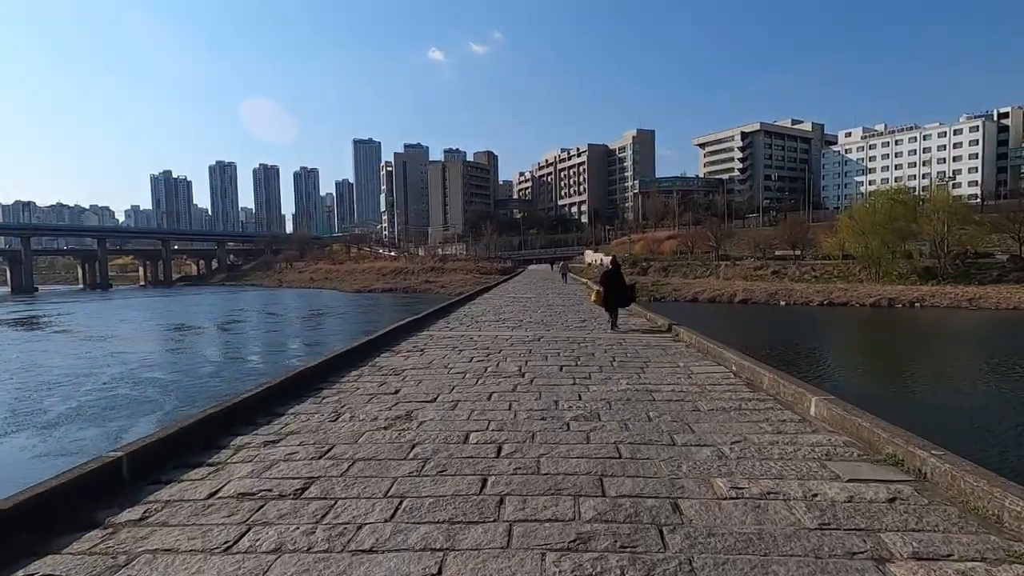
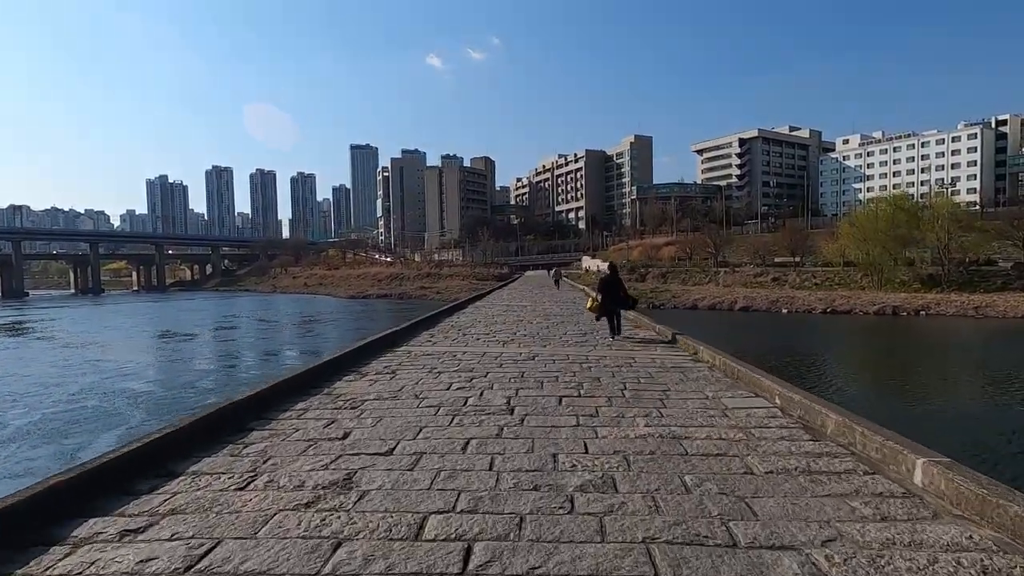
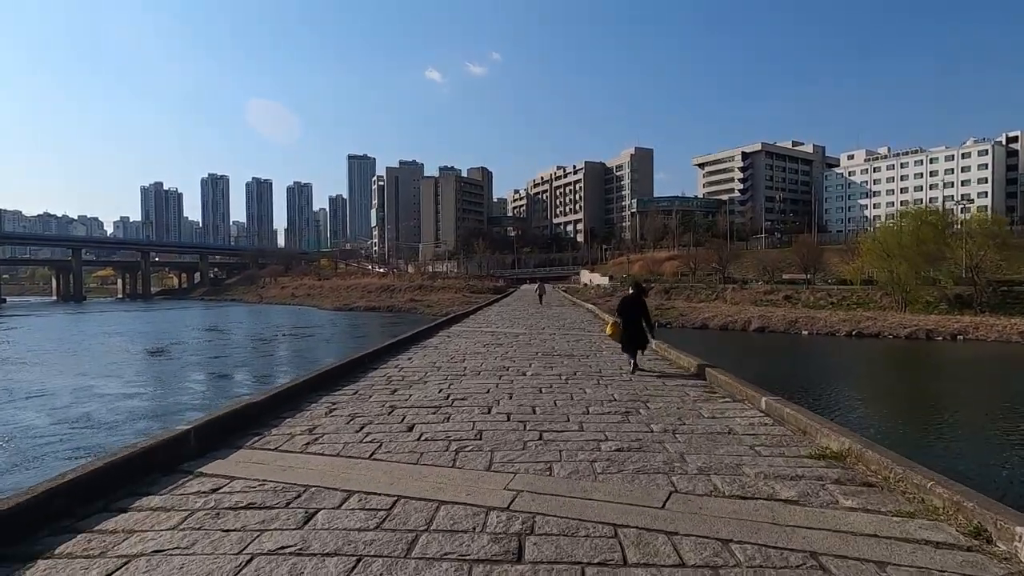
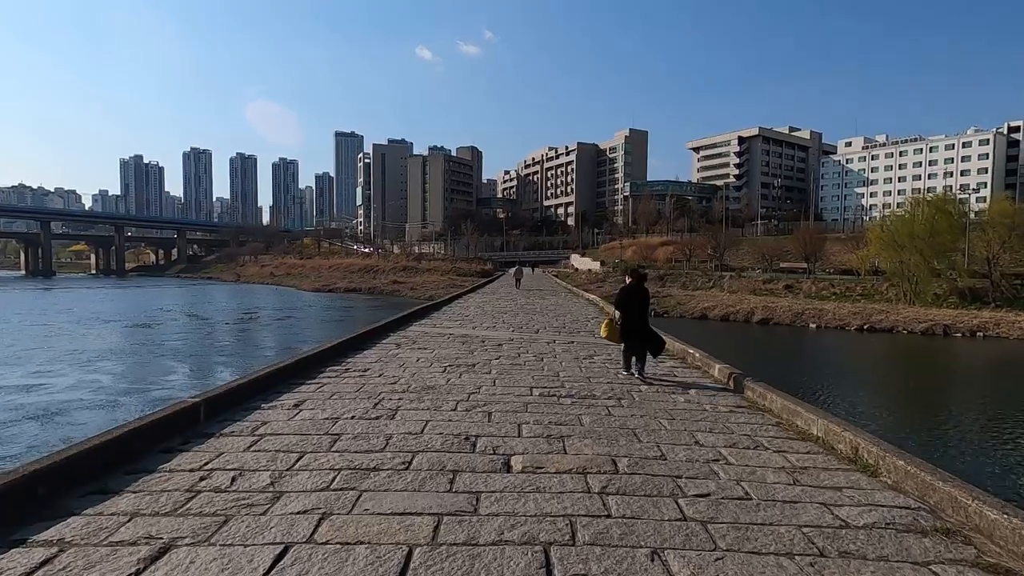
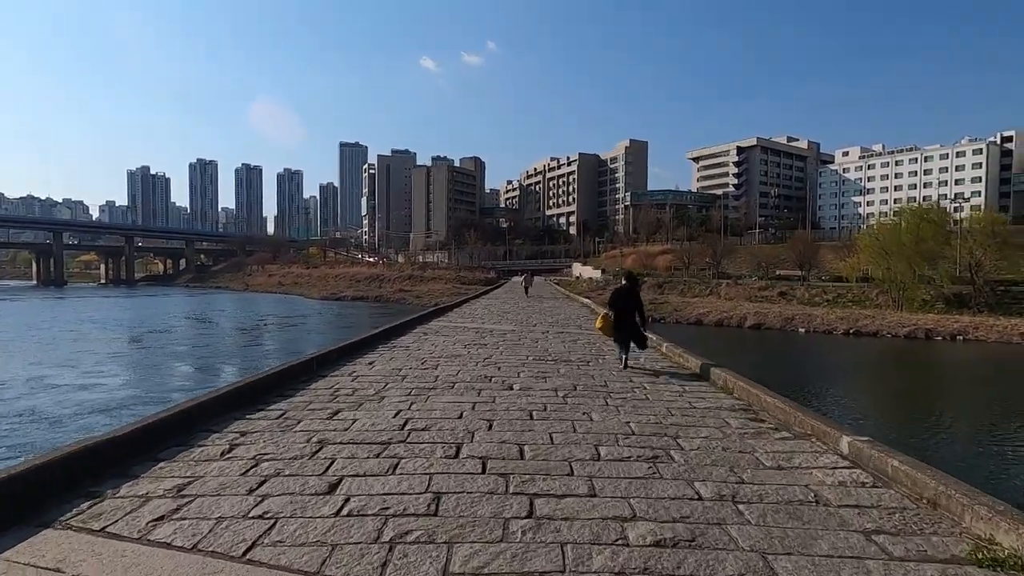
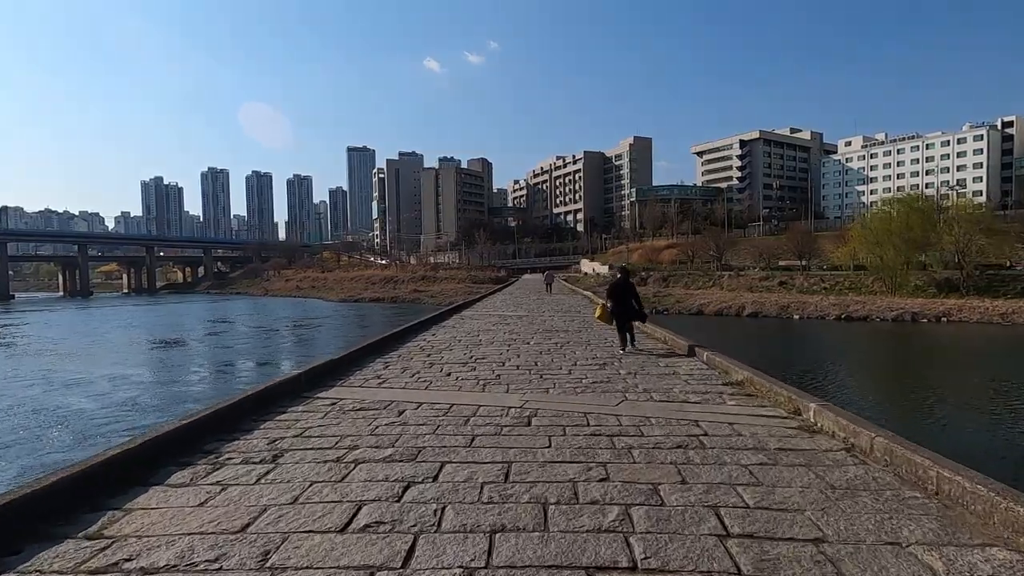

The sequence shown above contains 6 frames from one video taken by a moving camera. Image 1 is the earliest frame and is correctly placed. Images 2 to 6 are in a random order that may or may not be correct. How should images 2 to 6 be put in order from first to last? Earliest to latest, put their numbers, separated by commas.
2, 6, 3, 5, 4
